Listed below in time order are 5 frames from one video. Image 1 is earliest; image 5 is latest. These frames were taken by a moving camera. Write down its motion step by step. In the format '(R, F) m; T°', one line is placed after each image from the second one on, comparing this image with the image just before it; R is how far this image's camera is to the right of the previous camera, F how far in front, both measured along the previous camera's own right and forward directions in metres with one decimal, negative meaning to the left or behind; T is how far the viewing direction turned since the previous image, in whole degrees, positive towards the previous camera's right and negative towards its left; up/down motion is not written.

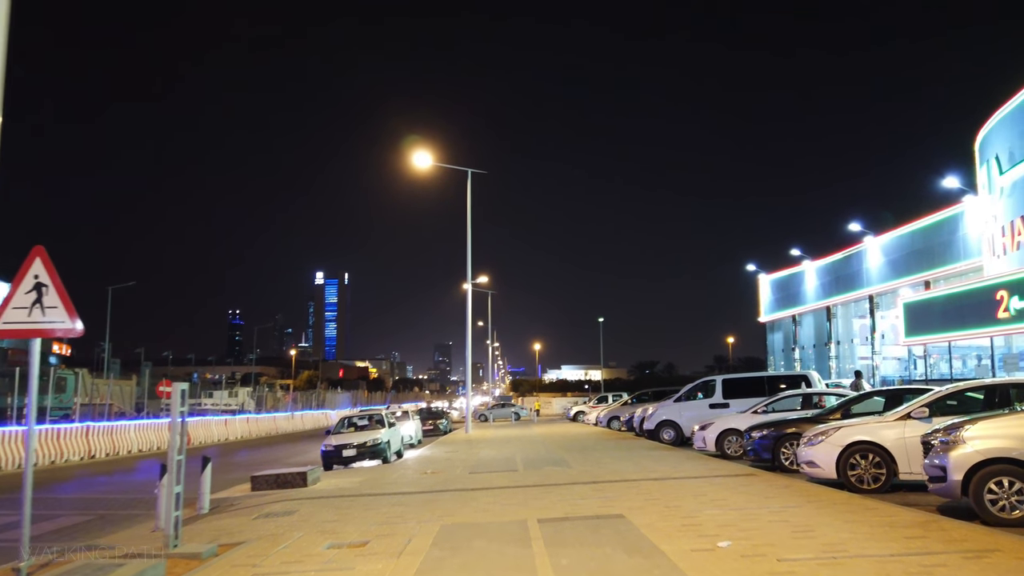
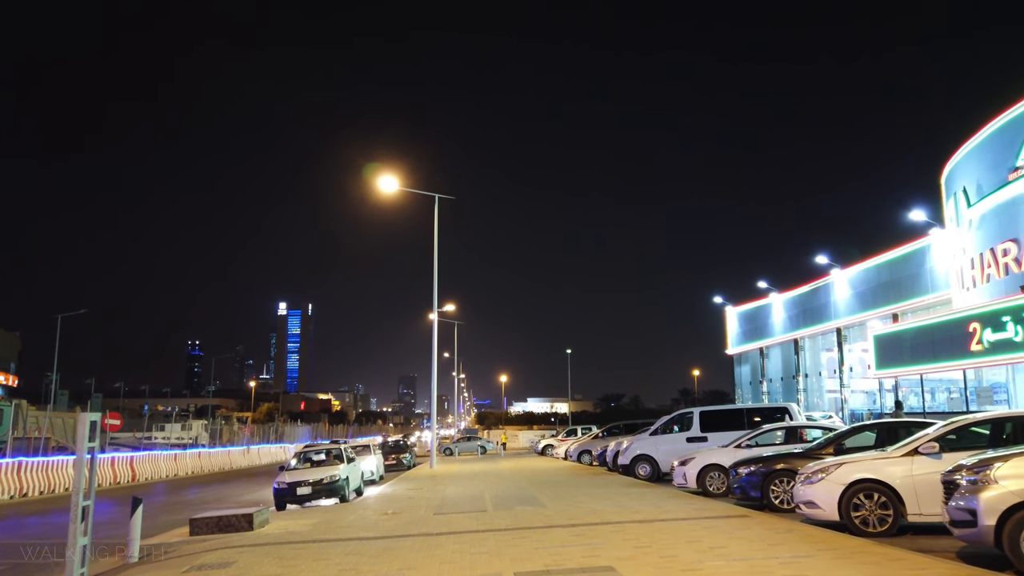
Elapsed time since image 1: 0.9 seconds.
(-0.1, +1.1) m; +3°
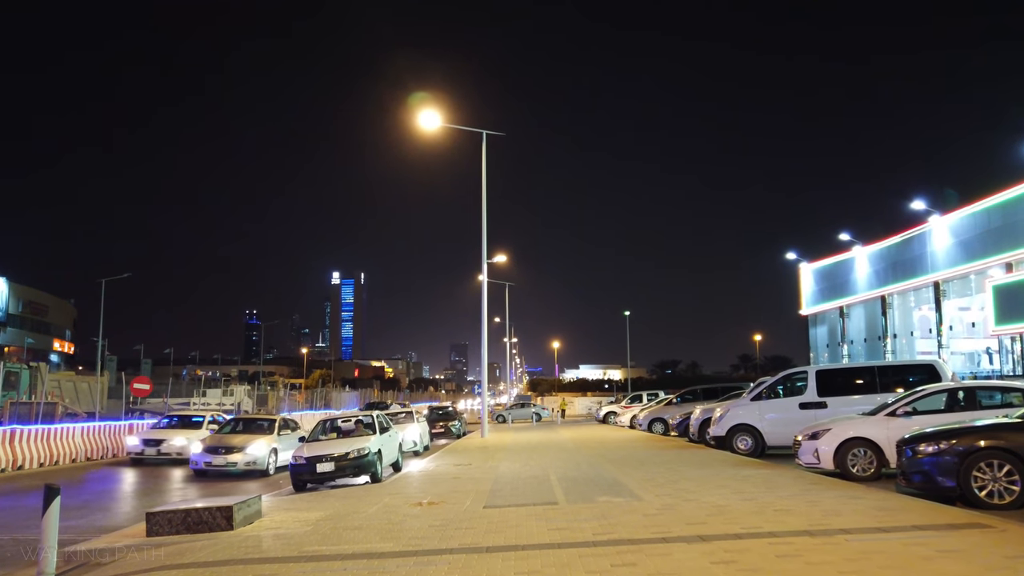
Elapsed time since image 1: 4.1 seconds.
(-0.4, +4.1) m; -4°
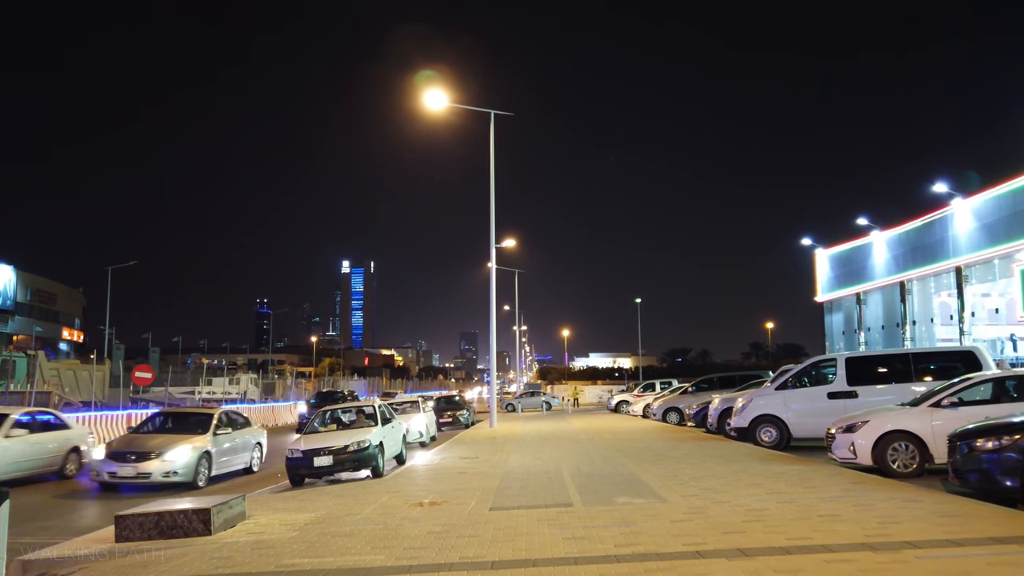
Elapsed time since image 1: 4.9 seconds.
(0.0, +1.0) m; -1°
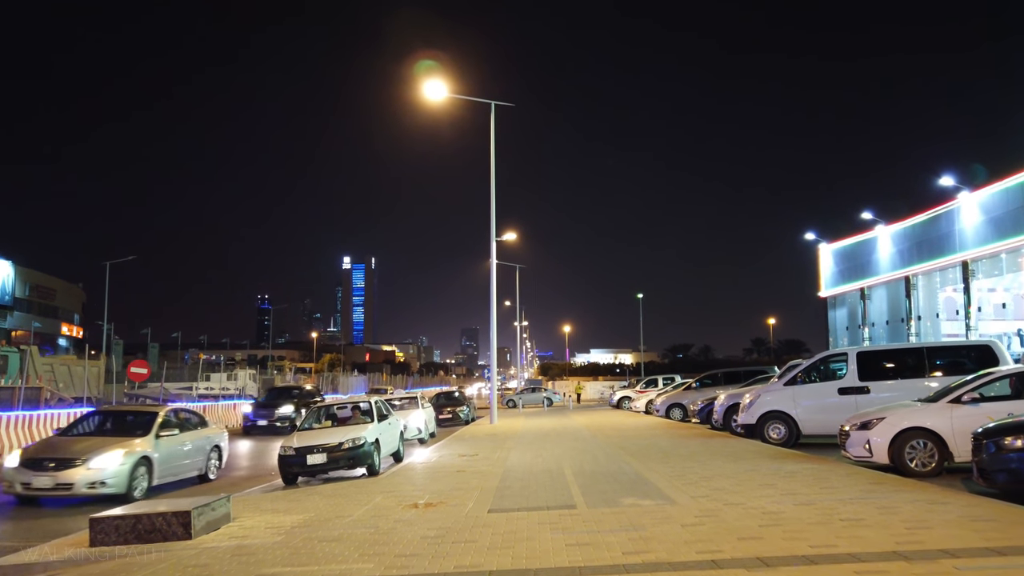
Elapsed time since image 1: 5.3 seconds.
(0.0, +0.5) m; 0°
